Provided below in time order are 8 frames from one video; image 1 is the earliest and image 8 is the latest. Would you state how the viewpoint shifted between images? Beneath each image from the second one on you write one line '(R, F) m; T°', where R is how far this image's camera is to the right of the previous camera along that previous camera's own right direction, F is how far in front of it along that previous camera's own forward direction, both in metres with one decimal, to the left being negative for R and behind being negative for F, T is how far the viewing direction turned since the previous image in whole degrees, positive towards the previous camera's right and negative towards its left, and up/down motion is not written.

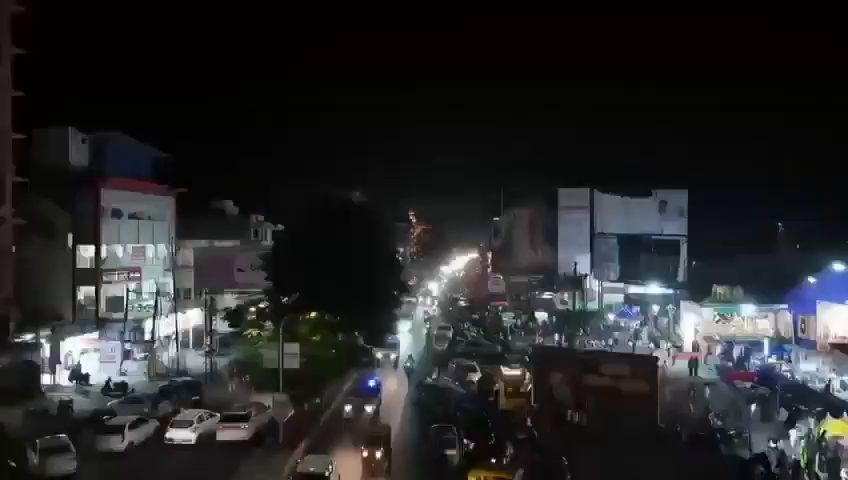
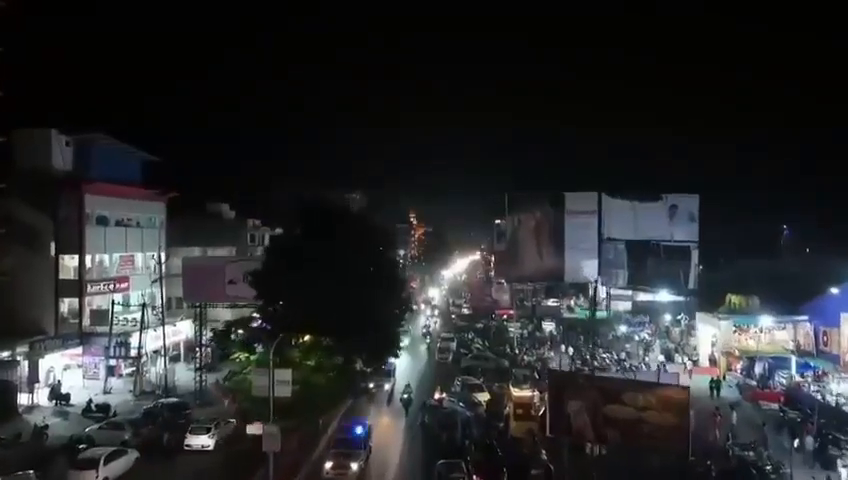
(0.0, +0.8) m; 0°
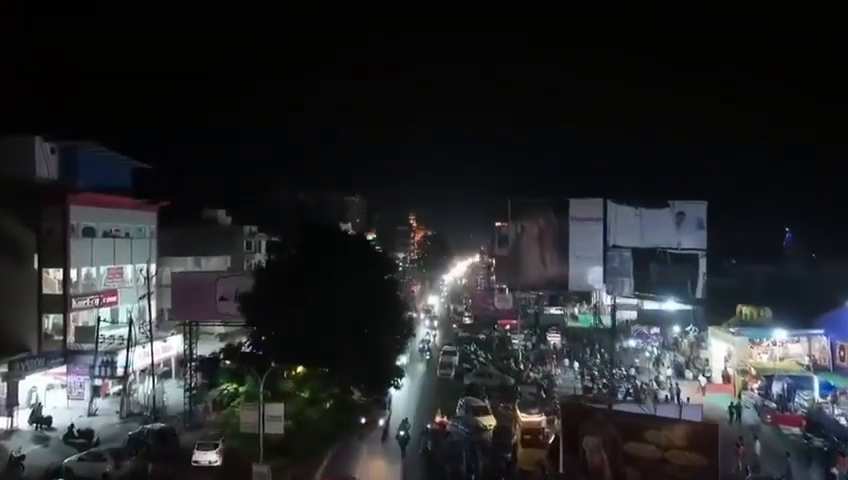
(0.0, +0.6) m; 0°
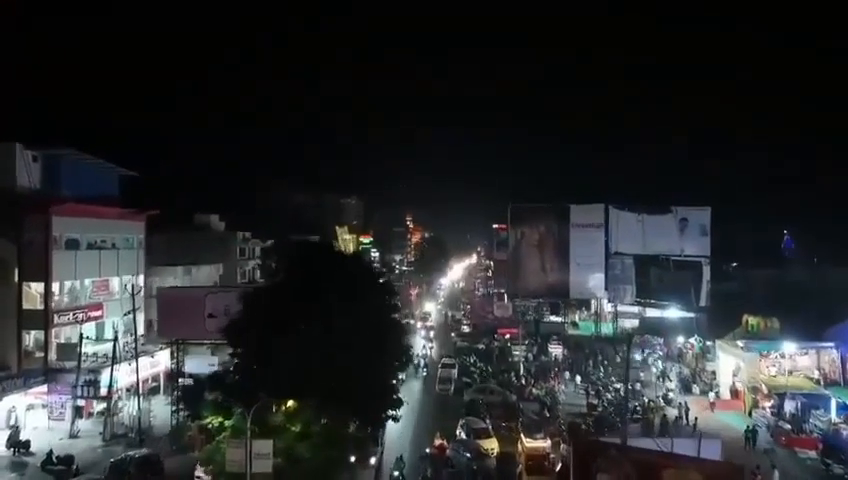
(0.0, +0.5) m; 0°
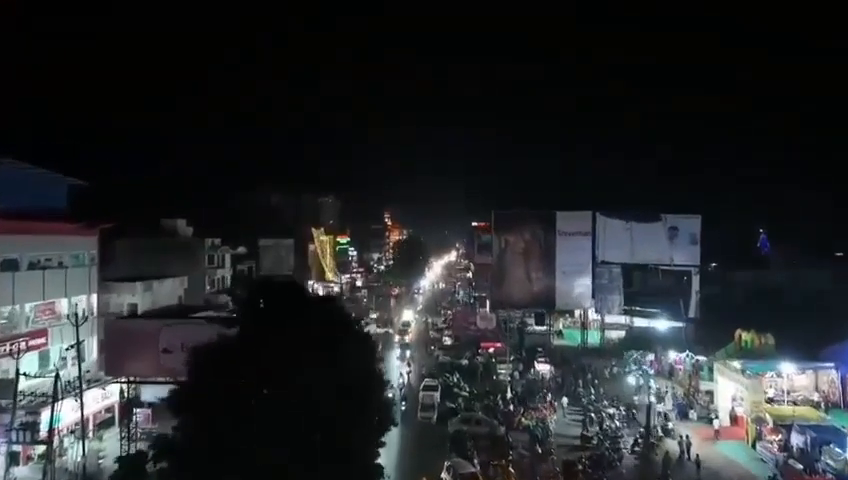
(0.0, +1.1) m; +2°
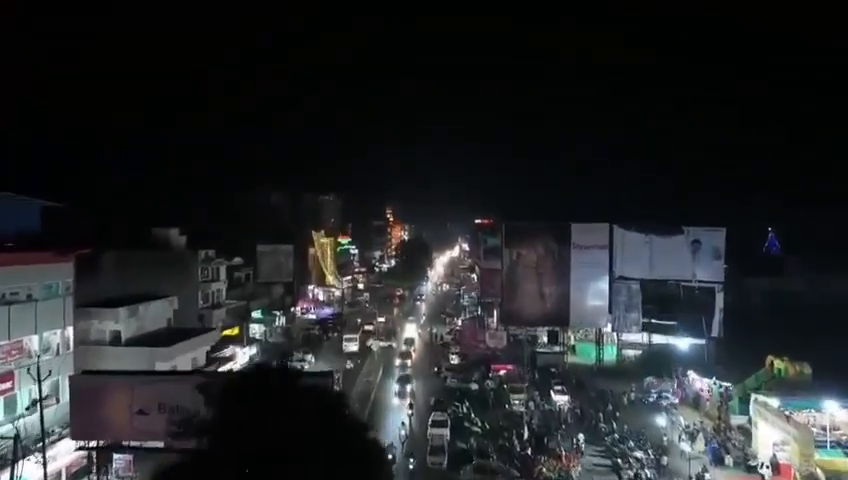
(-0.2, +1.3) m; 0°
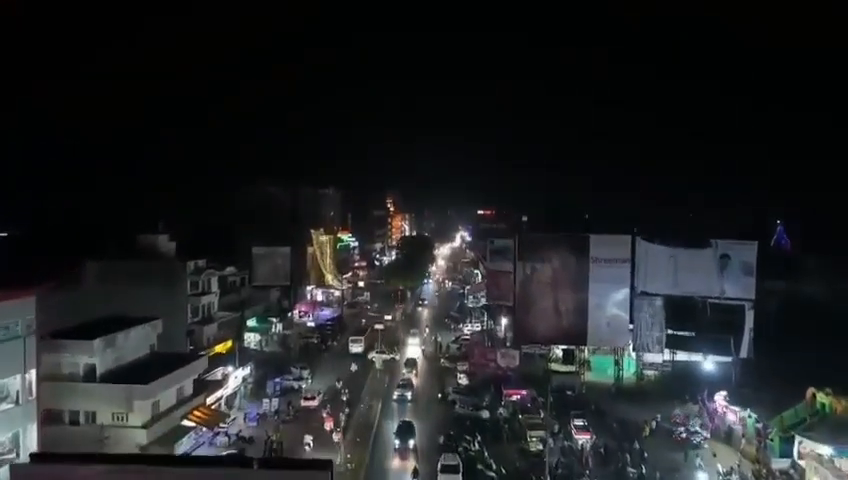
(-0.2, +1.5) m; 0°
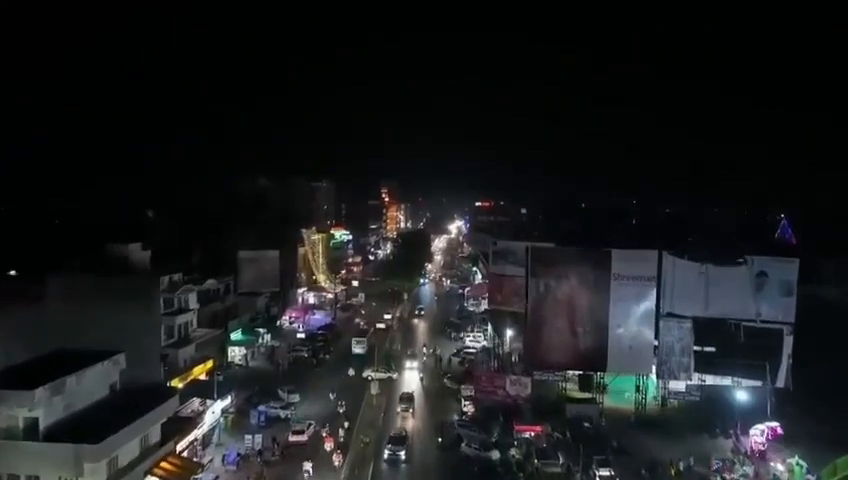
(-0.2, +2.0) m; 0°
